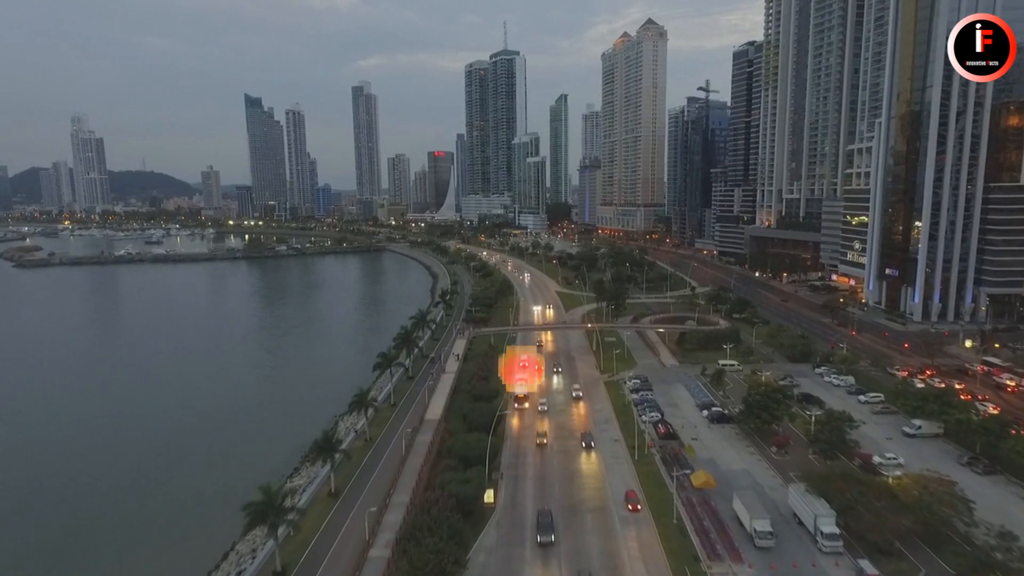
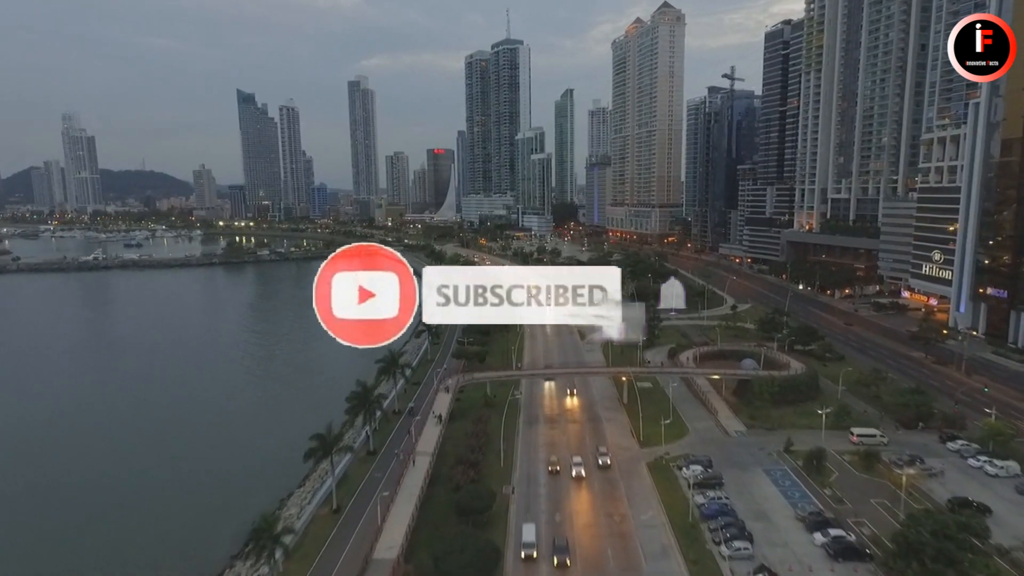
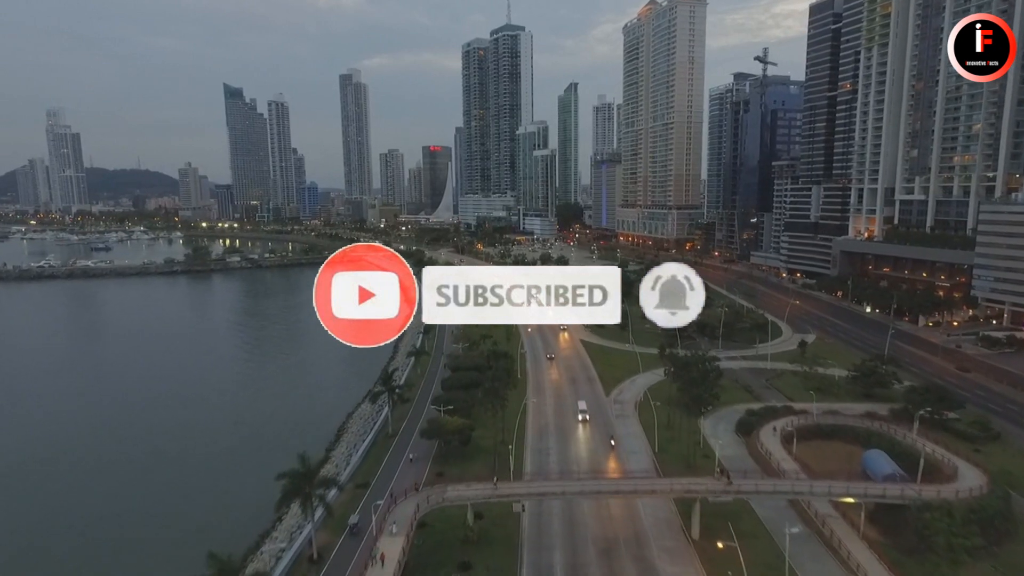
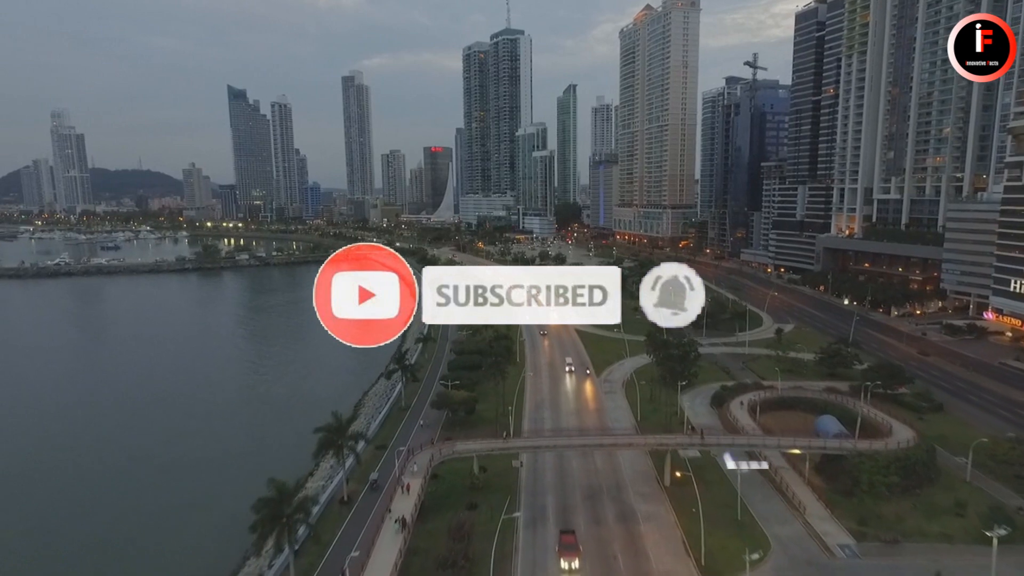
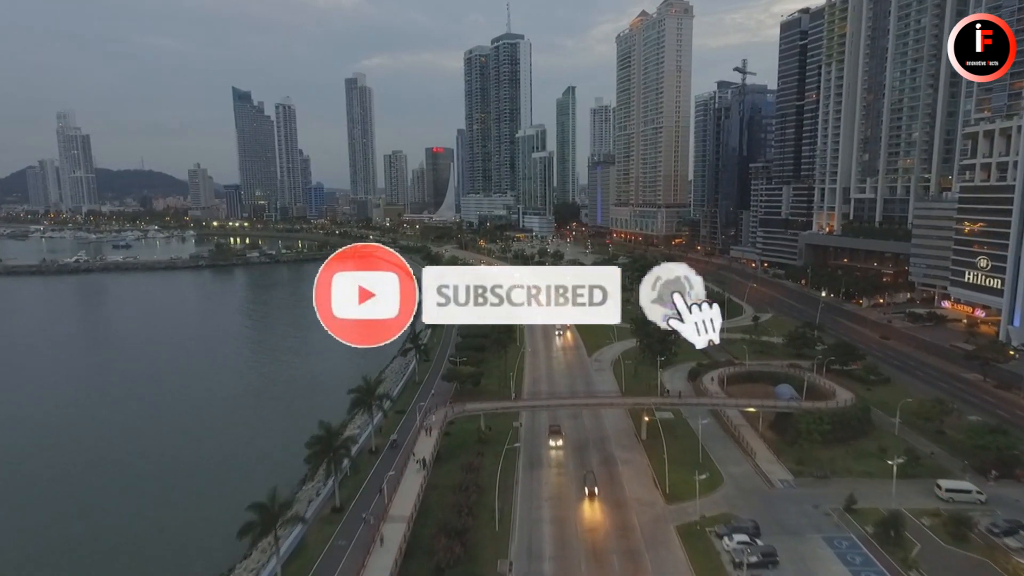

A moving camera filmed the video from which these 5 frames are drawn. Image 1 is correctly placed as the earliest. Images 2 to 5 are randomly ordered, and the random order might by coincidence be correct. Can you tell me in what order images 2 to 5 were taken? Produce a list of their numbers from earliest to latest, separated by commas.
2, 5, 4, 3
